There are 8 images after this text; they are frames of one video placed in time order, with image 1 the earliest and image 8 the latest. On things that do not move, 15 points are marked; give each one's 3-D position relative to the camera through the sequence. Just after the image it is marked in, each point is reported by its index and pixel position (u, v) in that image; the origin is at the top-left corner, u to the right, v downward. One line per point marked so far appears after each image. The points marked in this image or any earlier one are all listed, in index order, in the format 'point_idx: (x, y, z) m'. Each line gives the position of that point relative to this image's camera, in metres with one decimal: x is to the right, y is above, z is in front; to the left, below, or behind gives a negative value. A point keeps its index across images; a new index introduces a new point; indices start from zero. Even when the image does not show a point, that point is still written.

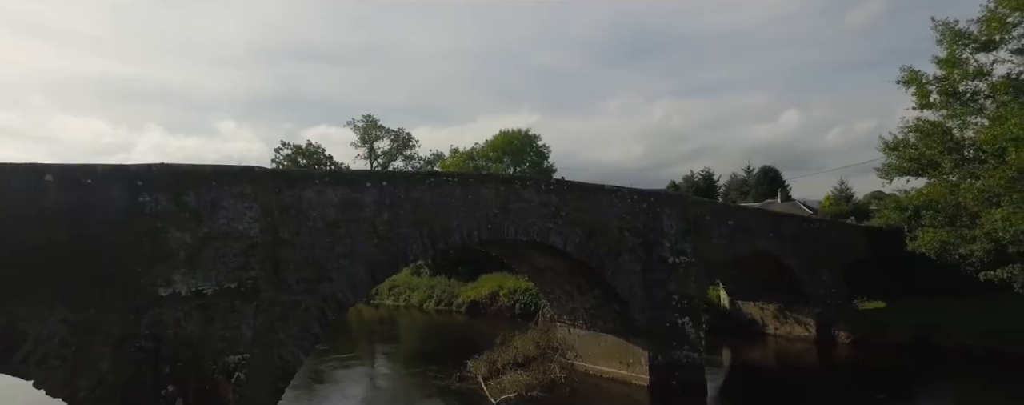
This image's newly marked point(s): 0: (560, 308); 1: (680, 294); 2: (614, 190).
0: (+1.0, -2.2, +10.7) m
1: (+3.0, -1.7, +9.4) m
2: (+1.7, +0.2, +8.9) m
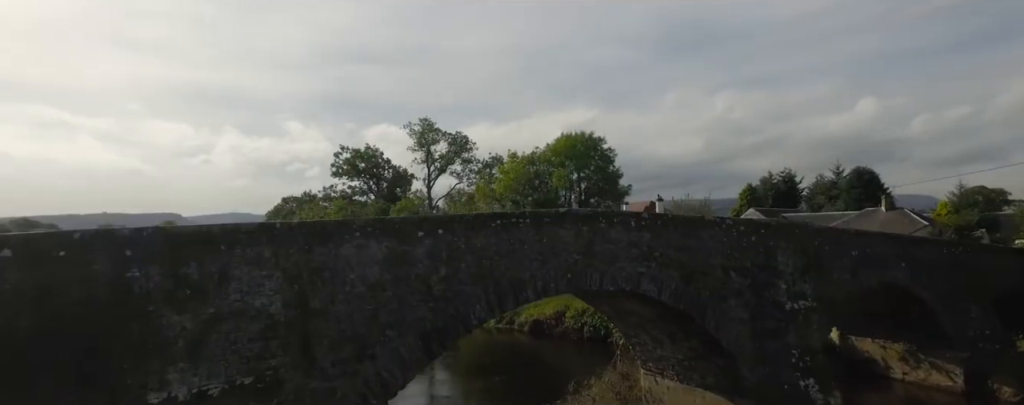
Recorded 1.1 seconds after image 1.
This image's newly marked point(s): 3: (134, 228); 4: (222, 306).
0: (+2.4, -2.7, +9.1) m
1: (+4.2, -2.1, +7.6) m
2: (+2.9, -0.3, +7.3) m
3: (-2.7, -0.2, +3.6) m
4: (-2.2, -0.8, +3.9) m
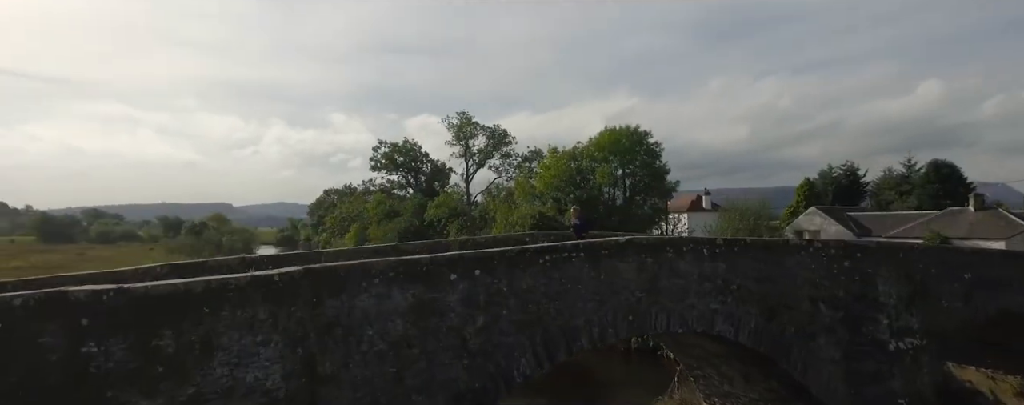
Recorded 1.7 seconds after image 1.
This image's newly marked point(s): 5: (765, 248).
0: (+3.1, -2.9, +8.0) m
1: (+4.8, -2.4, +6.3) m
2: (+3.4, -0.5, +6.1) m
3: (-2.3, -0.5, +2.9) m
4: (-1.9, -1.1, +3.2) m
5: (+2.8, -0.5, +5.8) m
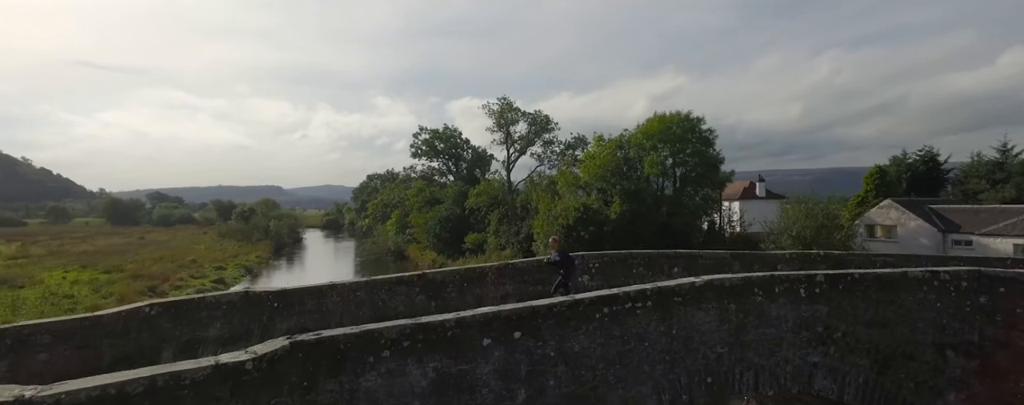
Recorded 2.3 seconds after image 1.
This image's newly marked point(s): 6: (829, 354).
0: (+3.7, -3.0, +6.8) m
1: (+5.3, -2.6, +5.0) m
2: (+3.9, -0.7, +4.8) m
3: (-2.1, -0.8, +2.1) m
4: (-1.6, -1.4, +2.4) m
5: (+3.3, -0.7, +4.6) m
6: (+2.8, -1.3, +4.5) m
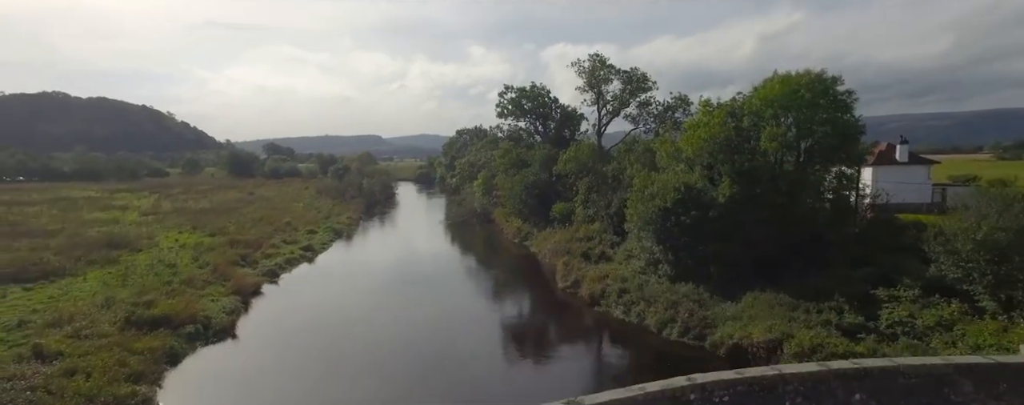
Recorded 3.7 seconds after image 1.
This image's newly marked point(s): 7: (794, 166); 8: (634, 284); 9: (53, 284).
0: (+4.3, -3.7, +4.2) m
1: (+5.6, -3.4, +2.2) m
2: (+4.2, -1.6, +2.0) m
3: (-2.2, -1.8, +0.4) m
4: (-1.7, -2.4, +0.6) m
5: (+3.6, -1.6, +1.9) m
6: (+3.0, -2.2, +1.9) m
7: (+10.8, +1.4, +19.6) m
8: (+4.6, -3.1, +19.6) m
9: (-17.1, -3.0, +19.4) m
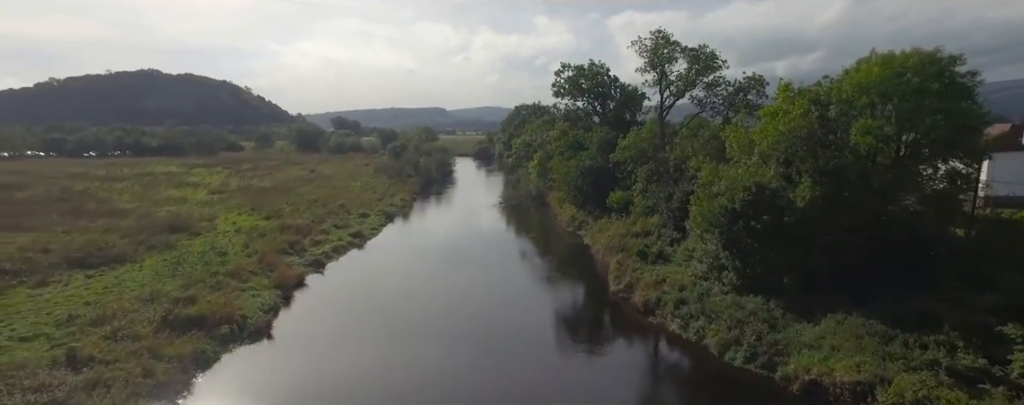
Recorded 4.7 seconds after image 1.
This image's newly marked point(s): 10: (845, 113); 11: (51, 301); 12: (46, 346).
0: (+4.1, -4.5, +2.5) m
1: (+5.1, -4.4, +0.2) m
2: (+3.7, -2.5, +0.2) m
3: (-2.8, -2.7, -0.7) m
4: (-2.3, -3.3, -0.5) m
5: (+3.1, -2.5, +0.2) m
6: (+2.5, -3.1, +0.2) m
7: (+12.4, +1.3, +16.7) m
8: (+6.2, -3.1, +17.7) m
9: (-15.4, -2.6, +19.9) m
10: (+11.0, +3.1, +17.0) m
11: (-14.6, -3.1, +16.3) m
12: (-11.7, -3.6, +13.0) m
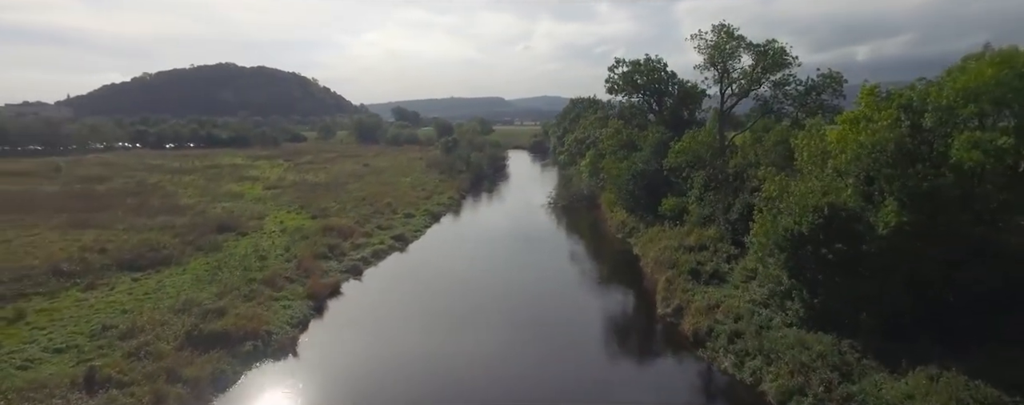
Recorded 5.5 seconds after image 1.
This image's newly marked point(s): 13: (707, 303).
0: (+3.5, -5.3, +0.9) m
1: (+4.3, -5.3, -1.5) m
2: (+2.9, -3.4, -1.4) m
3: (-3.7, -3.5, -1.5) m
4: (-3.1, -4.1, -1.4) m
5: (+2.3, -3.4, -1.4) m
6: (+1.7, -4.0, -1.2) m
7: (+13.4, +0.5, +14.0) m
8: (+7.3, -3.7, +15.7) m
9: (-13.9, -2.8, +20.3) m
10: (+12.1, +2.4, +14.4) m
11: (-13.5, -3.4, +16.7) m
12: (-11.1, -4.0, +13.0) m
13: (+6.7, -3.4, +17.8) m
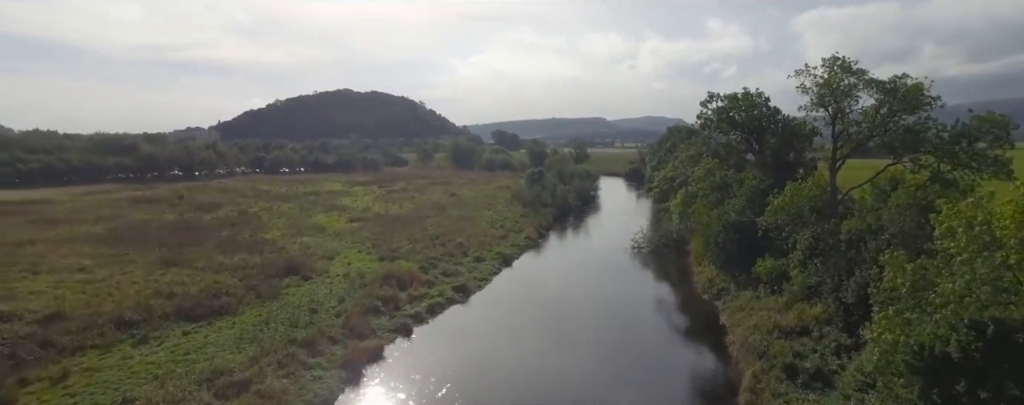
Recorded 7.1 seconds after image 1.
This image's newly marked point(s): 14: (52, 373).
0: (+1.4, -7.0, -2.2) m
1: (+1.7, -7.0, -4.6) m
2: (+0.5, -5.0, -4.3) m
3: (-6.1, -5.0, -3.1) m
4: (-5.5, -5.6, -3.1) m
5: (-0.2, -5.0, -4.1) m
6: (-0.7, -5.6, -3.9) m
7: (+13.8, -1.9, +9.0) m
8: (+8.0, -6.1, +11.7) m
9: (-11.9, -4.9, +20.3) m
10: (+12.6, 0.0, +9.7) m
11: (-12.2, -5.3, +16.6) m
12: (-10.5, -5.8, +12.6) m
13: (+7.9, -5.8, +13.9) m
14: (-14.1, -5.2, +15.9) m
